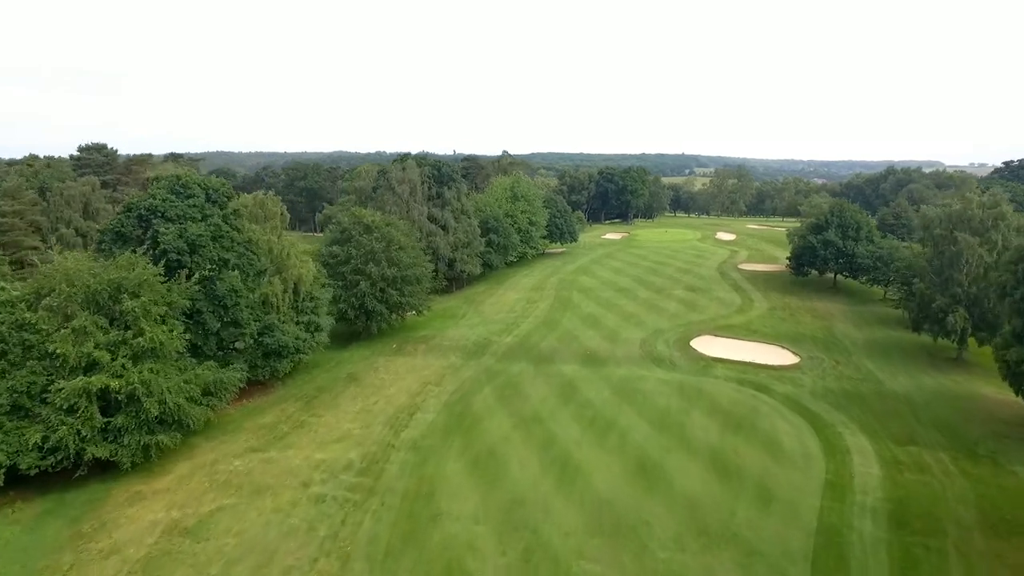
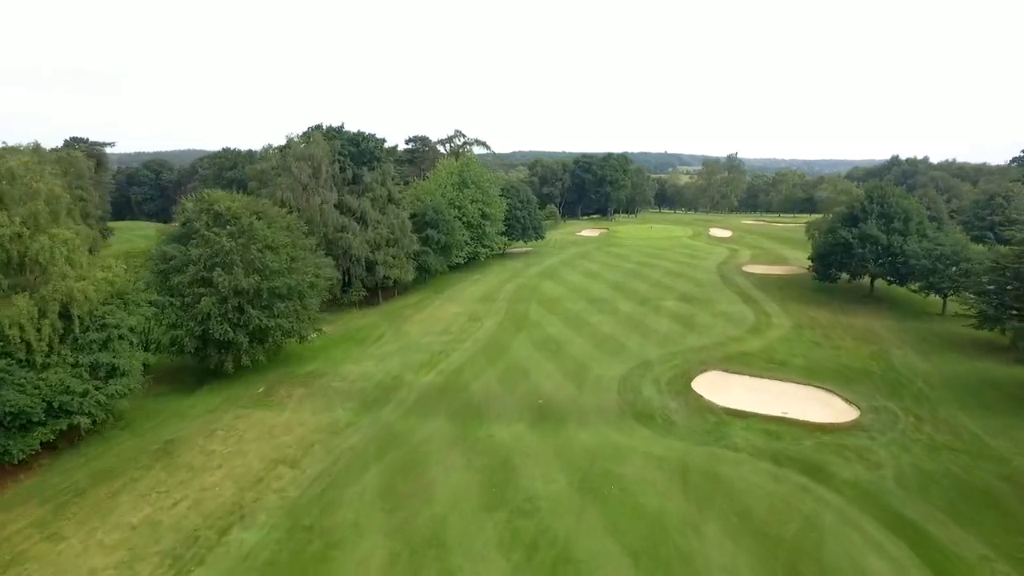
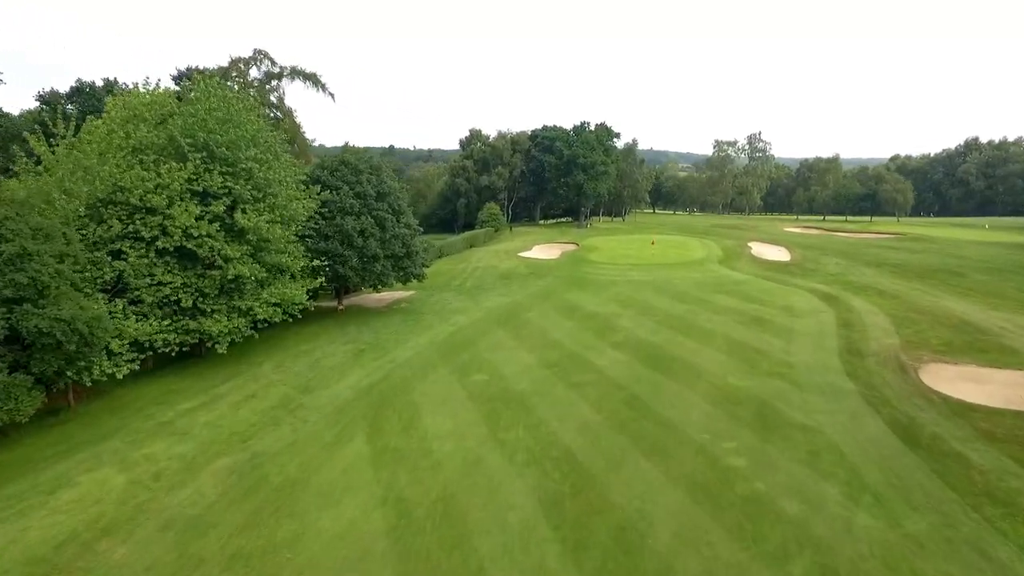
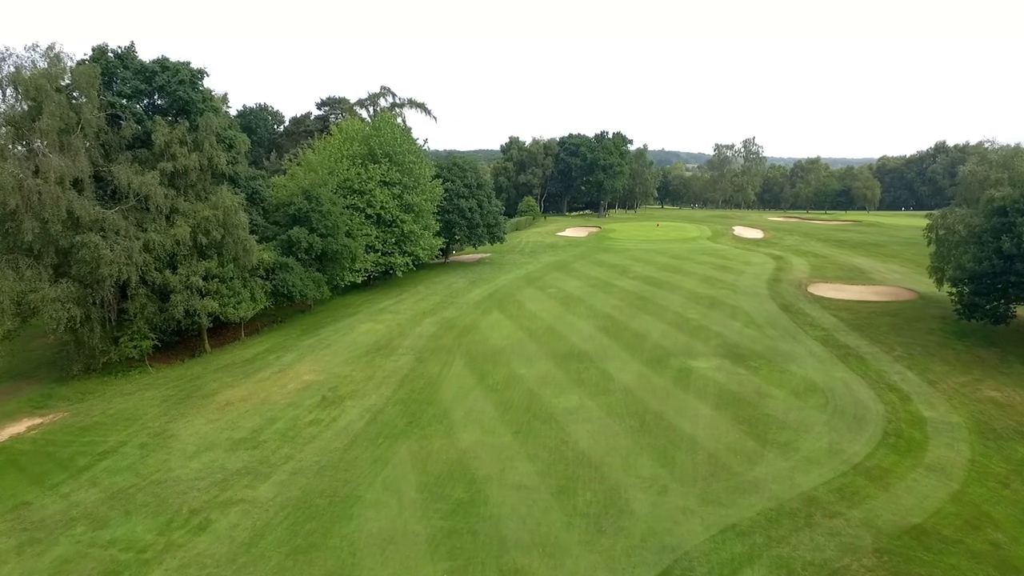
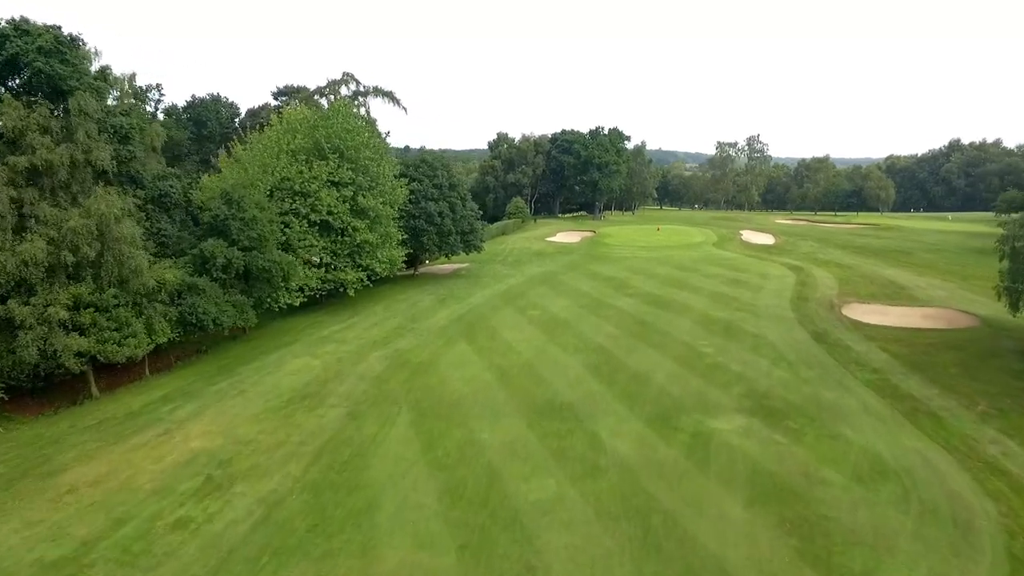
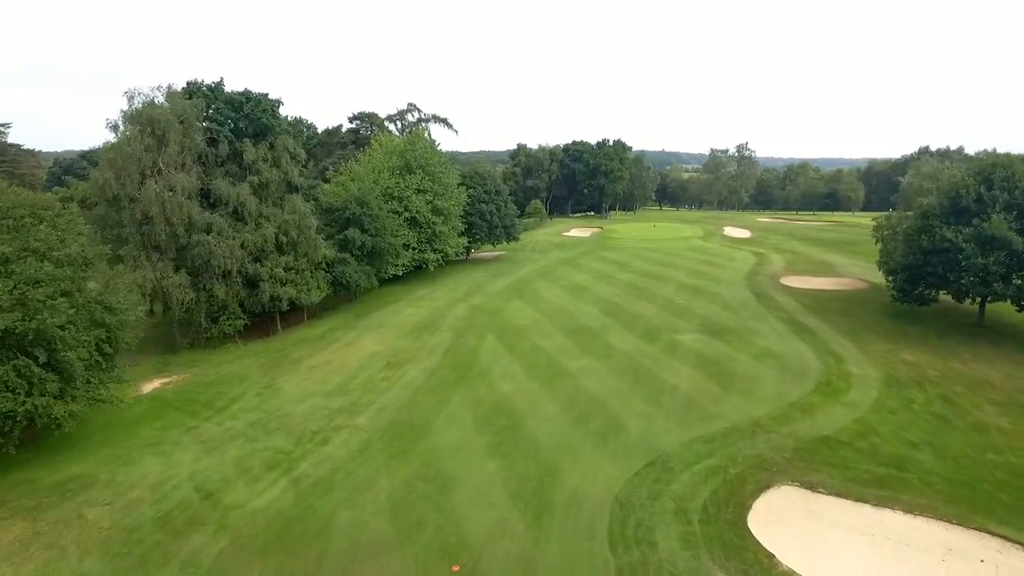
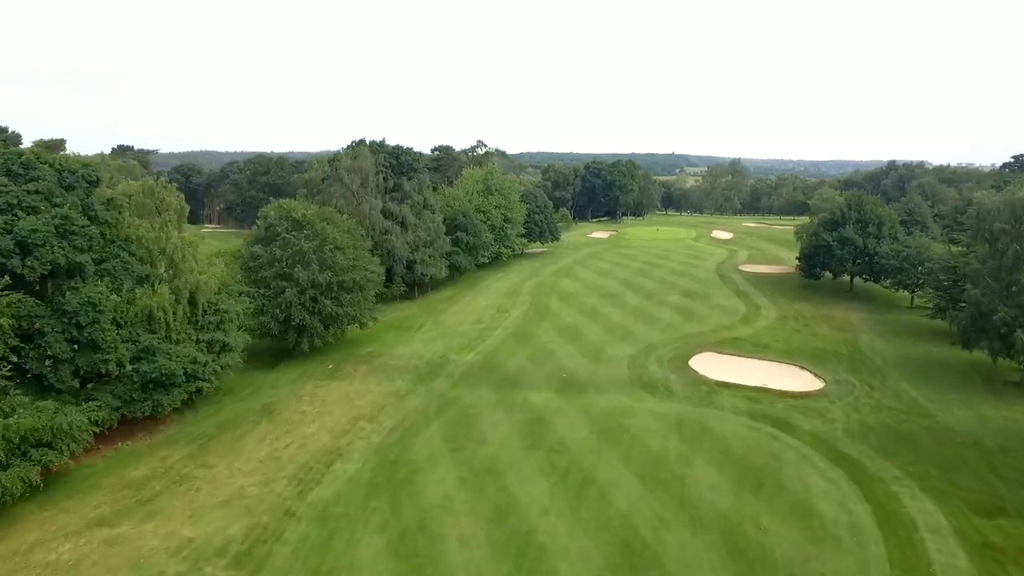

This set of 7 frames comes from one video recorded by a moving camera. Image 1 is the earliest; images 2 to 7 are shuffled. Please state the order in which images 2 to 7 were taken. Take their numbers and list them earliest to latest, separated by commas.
7, 2, 6, 4, 5, 3
